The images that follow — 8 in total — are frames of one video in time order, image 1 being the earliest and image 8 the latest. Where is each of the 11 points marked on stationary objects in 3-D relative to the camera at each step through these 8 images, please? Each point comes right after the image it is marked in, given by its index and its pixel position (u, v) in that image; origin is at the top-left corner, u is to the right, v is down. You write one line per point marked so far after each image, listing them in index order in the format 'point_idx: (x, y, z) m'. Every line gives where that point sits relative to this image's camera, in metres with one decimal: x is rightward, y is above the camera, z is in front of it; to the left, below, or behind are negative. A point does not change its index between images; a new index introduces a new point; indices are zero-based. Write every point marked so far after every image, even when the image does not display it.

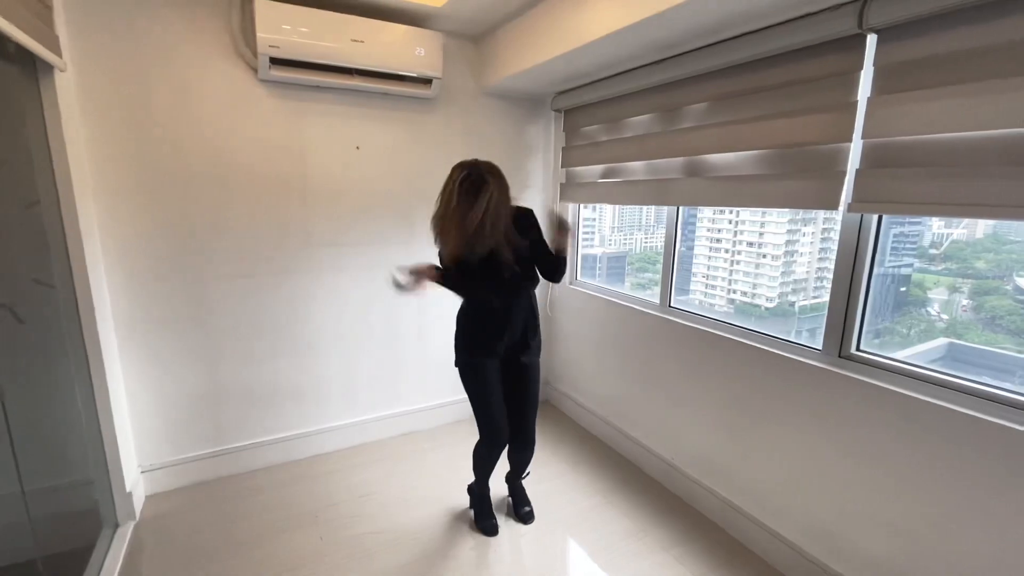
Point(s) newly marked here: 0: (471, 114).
0: (-0.3, +0.8, +2.6) m
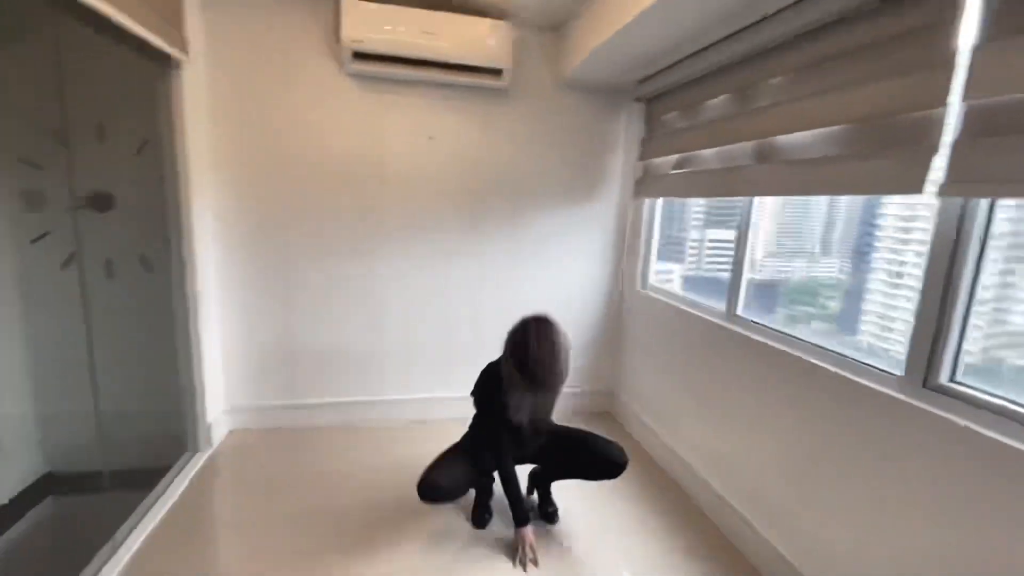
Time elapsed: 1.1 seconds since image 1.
0: (+0.1, +0.9, +2.6) m
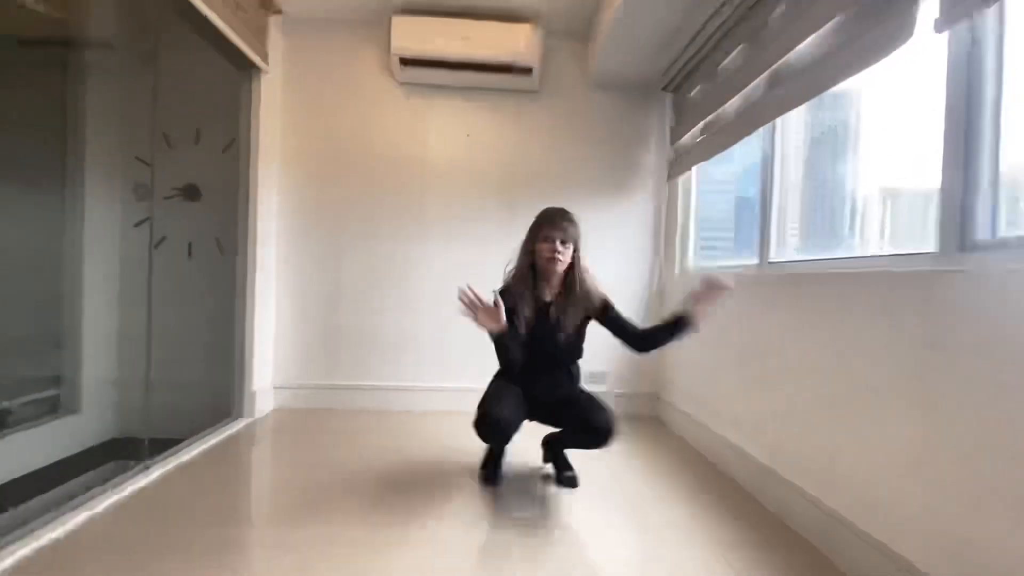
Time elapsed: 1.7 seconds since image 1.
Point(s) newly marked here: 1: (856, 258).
0: (+0.3, +0.9, +2.8) m
1: (+0.9, +0.1, +1.5) m
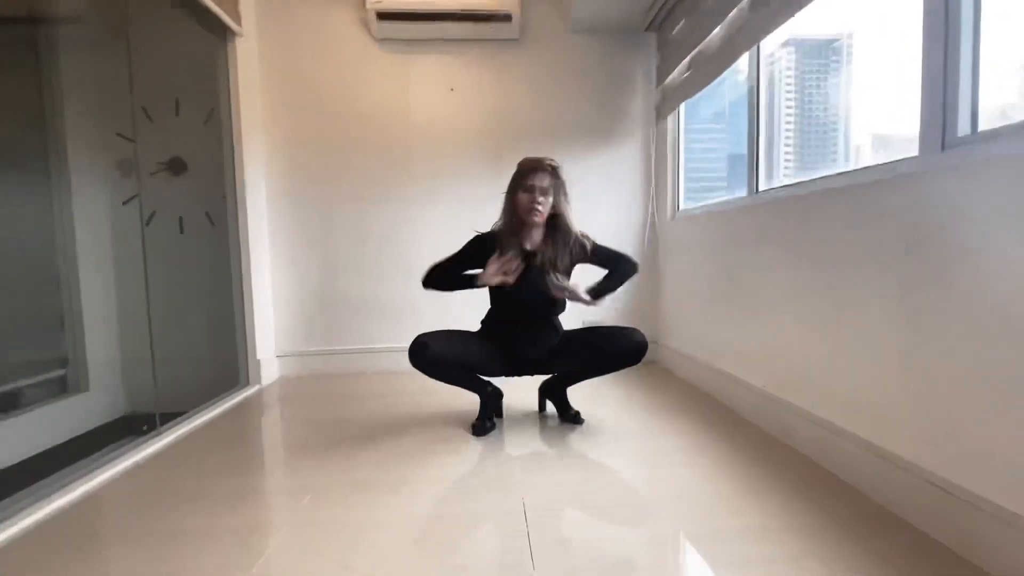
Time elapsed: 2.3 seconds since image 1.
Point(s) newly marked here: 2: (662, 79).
0: (+0.2, +1.2, +2.7) m
1: (+0.9, +0.3, +1.5) m
2: (+0.7, +1.0, +2.6) m
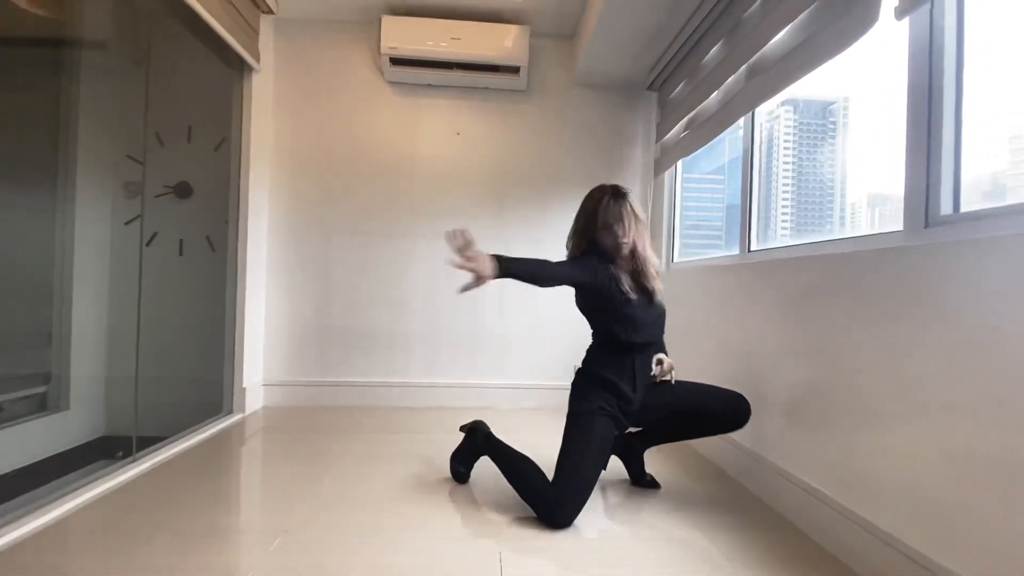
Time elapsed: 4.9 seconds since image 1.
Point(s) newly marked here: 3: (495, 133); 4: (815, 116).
0: (+0.3, +0.9, +2.8) m
1: (+0.9, +0.1, +1.5) m
2: (+0.7, +0.7, +2.7) m
3: (-0.1, +0.8, +2.8) m
4: (+1.0, +0.5, +1.8) m
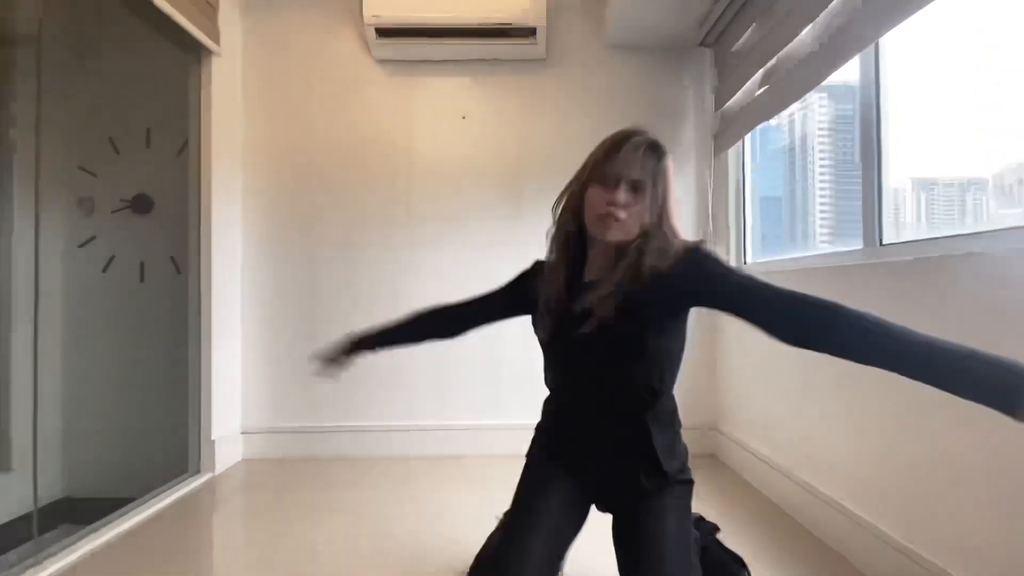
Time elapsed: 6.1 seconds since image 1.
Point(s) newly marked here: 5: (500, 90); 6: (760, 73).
0: (+0.3, +0.9, +2.3) m
1: (+0.9, +0.1, +1.0) m
2: (+0.8, +0.7, +2.1) m
3: (0.0, +0.7, +2.3) m
4: (+1.0, +0.5, +1.2) m
5: (0.0, +0.8, +2.3) m
6: (+0.8, +0.7, +1.9) m
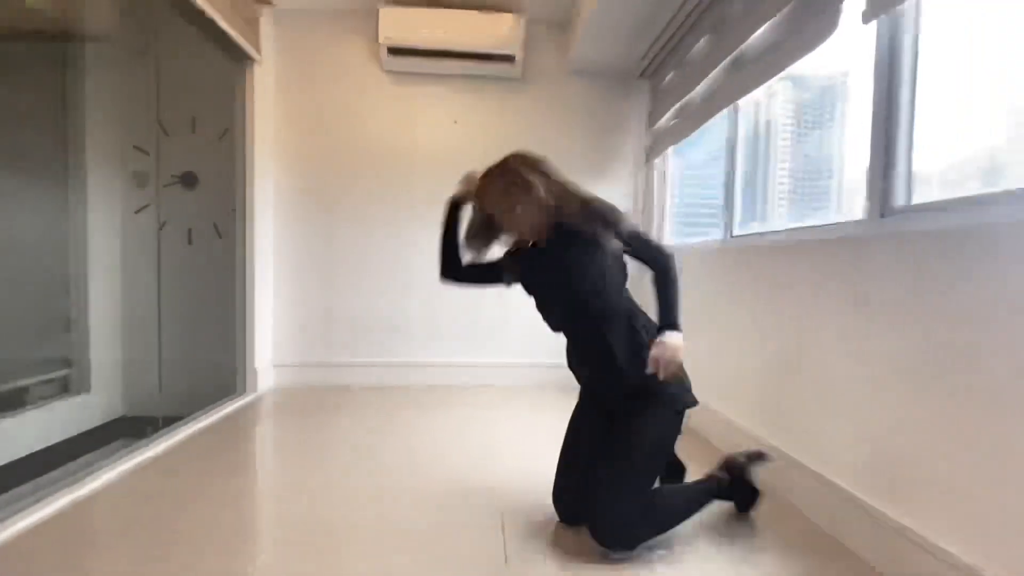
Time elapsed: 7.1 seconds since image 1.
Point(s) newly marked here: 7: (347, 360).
0: (+0.2, +1.0, +2.9) m
1: (+0.9, +0.2, +1.7) m
2: (+0.7, +0.8, +2.8) m
3: (-0.1, +0.9, +2.9) m
4: (+0.9, +0.6, +1.9) m
5: (-0.1, +1.0, +2.9) m
6: (+0.7, +0.8, +2.5) m
7: (-0.9, -0.4, +2.9) m
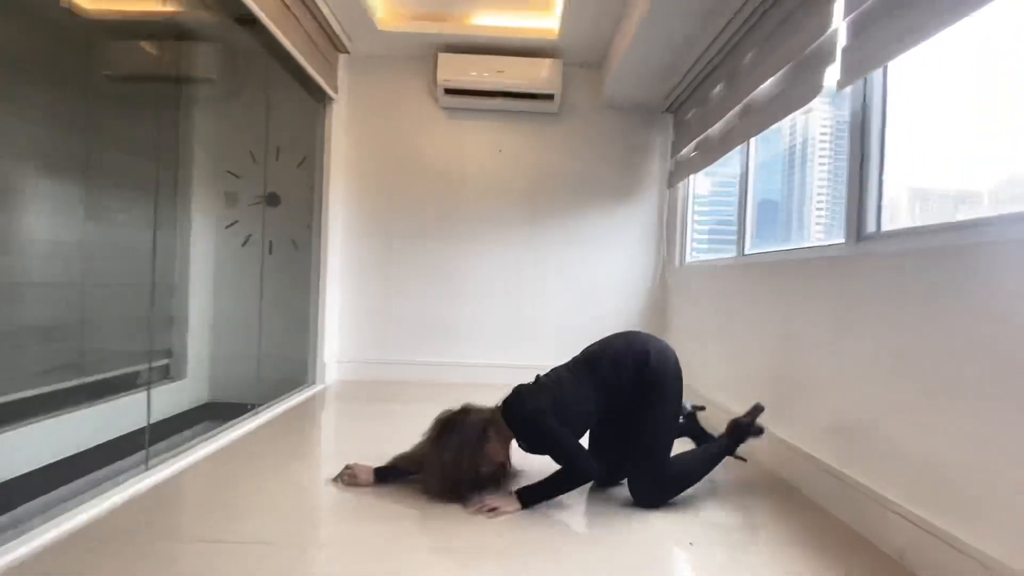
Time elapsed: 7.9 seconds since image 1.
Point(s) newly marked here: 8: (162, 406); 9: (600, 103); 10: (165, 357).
0: (+0.5, +1.0, +3.3) m
1: (+1.0, +0.1, +2.0) m
2: (+0.9, +0.8, +3.1) m
3: (+0.1, +0.8, +3.3) m
4: (+1.1, +0.5, +2.2) m
5: (+0.1, +0.9, +3.2) m
6: (+0.9, +0.7, +2.8) m
7: (-0.7, -0.4, +3.3) m
8: (-1.6, -0.5, +2.6) m
9: (+0.5, +1.1, +3.2) m
10: (-1.7, -0.3, +2.7) m
